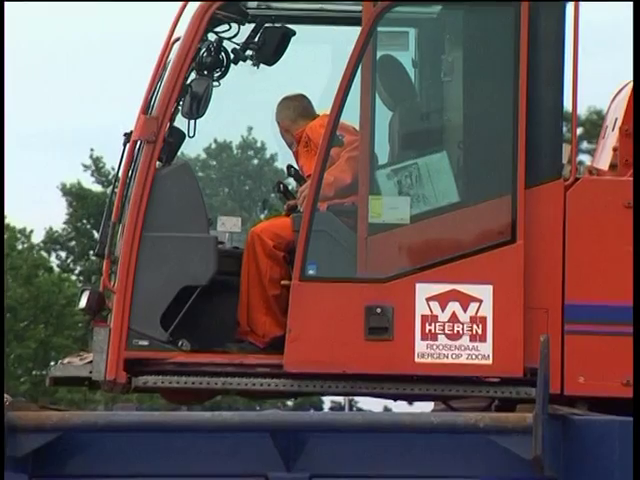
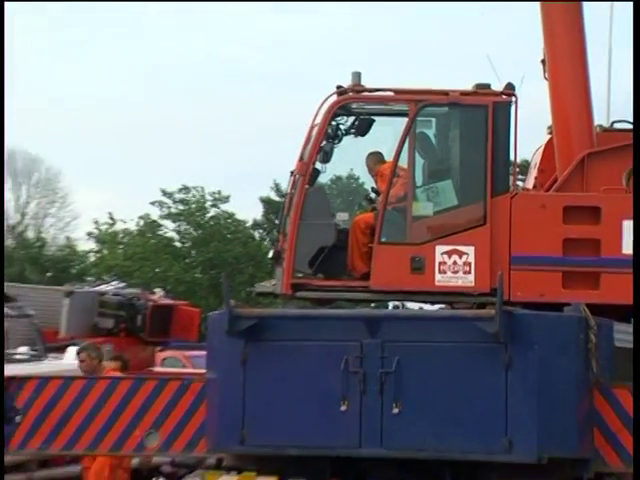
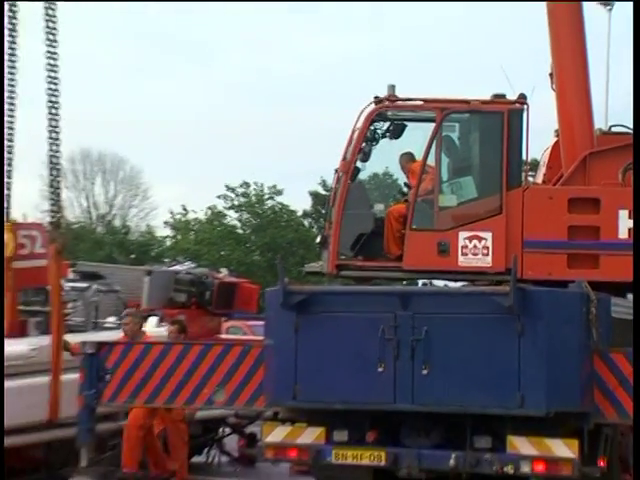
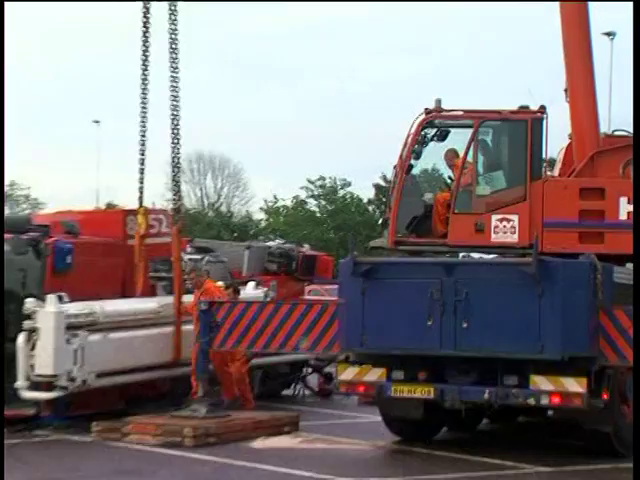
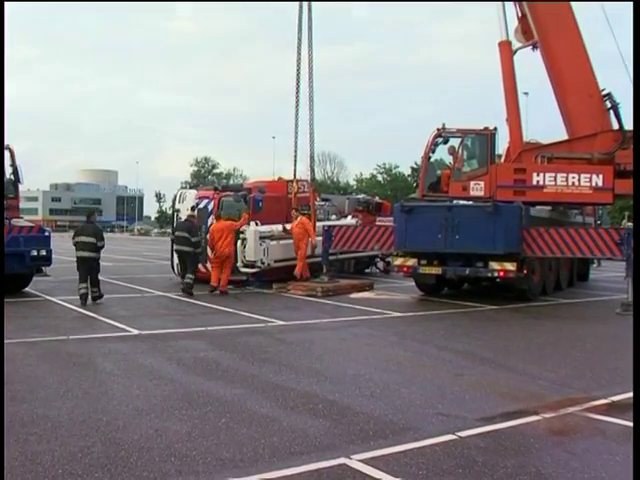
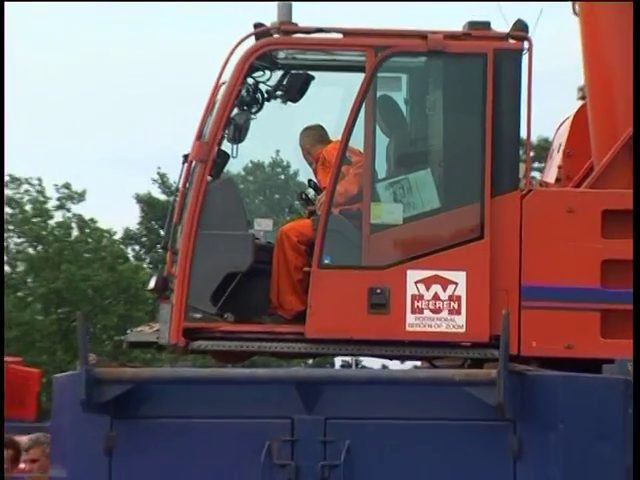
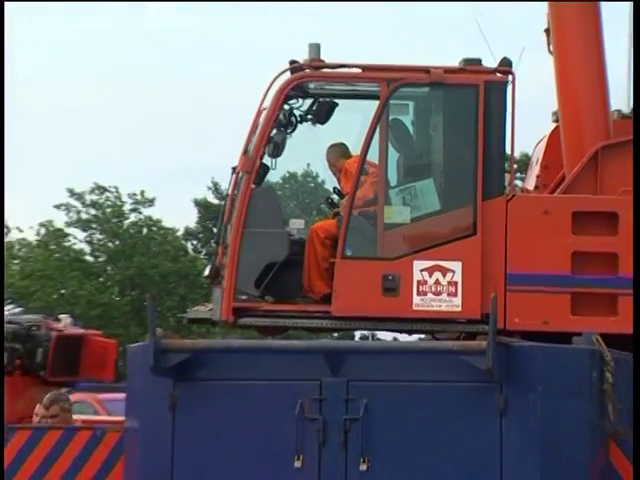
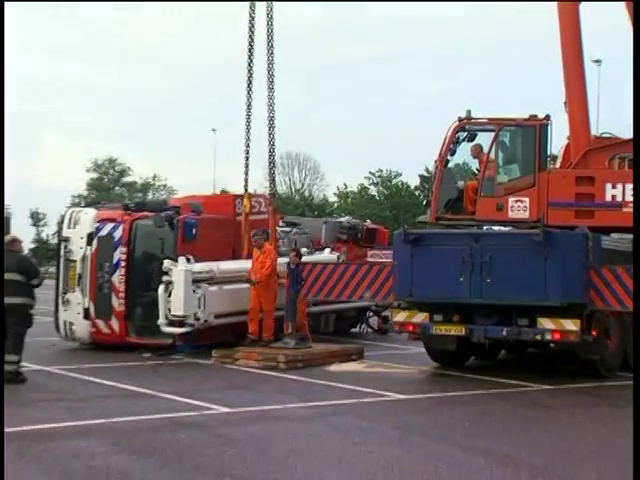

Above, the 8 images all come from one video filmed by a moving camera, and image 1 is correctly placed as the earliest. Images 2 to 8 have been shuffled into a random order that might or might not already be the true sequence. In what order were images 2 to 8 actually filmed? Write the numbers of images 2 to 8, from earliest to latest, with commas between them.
6, 7, 2, 3, 4, 8, 5
